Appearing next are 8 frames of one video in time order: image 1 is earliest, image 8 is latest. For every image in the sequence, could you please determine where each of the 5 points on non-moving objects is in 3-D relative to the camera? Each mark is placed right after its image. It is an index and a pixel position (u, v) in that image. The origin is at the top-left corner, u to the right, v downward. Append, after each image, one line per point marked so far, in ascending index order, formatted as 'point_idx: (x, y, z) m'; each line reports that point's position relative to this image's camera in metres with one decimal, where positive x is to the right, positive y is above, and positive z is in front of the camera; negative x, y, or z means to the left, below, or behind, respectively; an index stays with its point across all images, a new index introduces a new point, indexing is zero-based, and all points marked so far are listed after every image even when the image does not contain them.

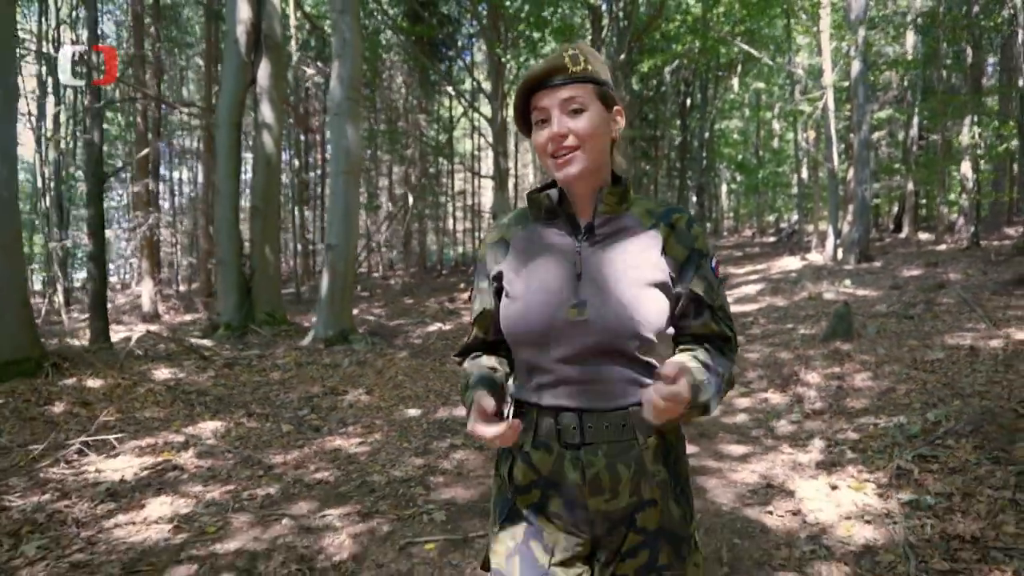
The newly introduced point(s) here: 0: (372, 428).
0: (-1.4, -1.4, +6.1) m
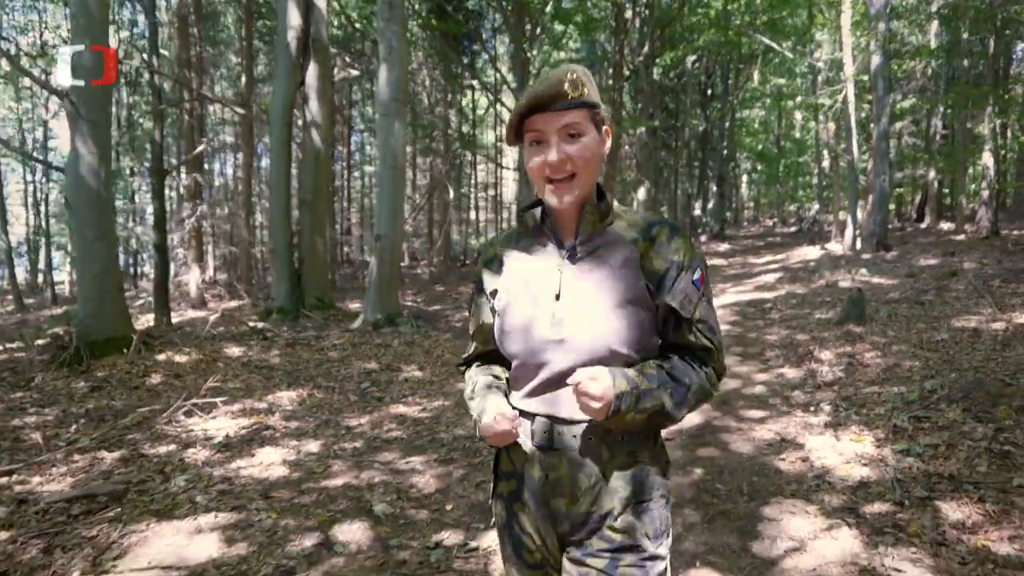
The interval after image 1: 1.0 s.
0: (-0.9, -1.2, +6.9) m
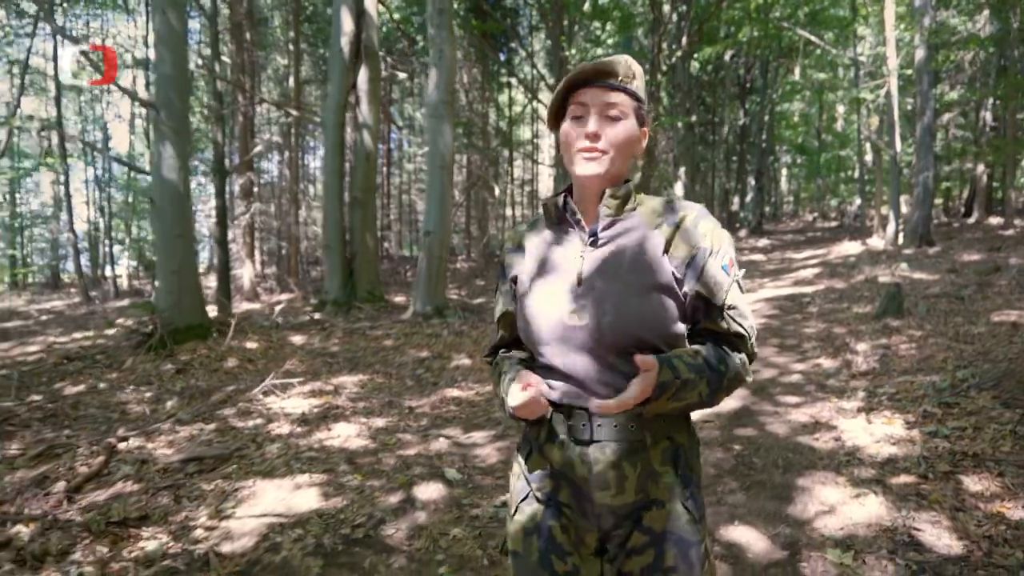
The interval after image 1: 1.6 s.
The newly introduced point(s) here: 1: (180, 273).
0: (-0.4, -1.2, +7.4) m
1: (-4.5, +0.2, +8.3) m
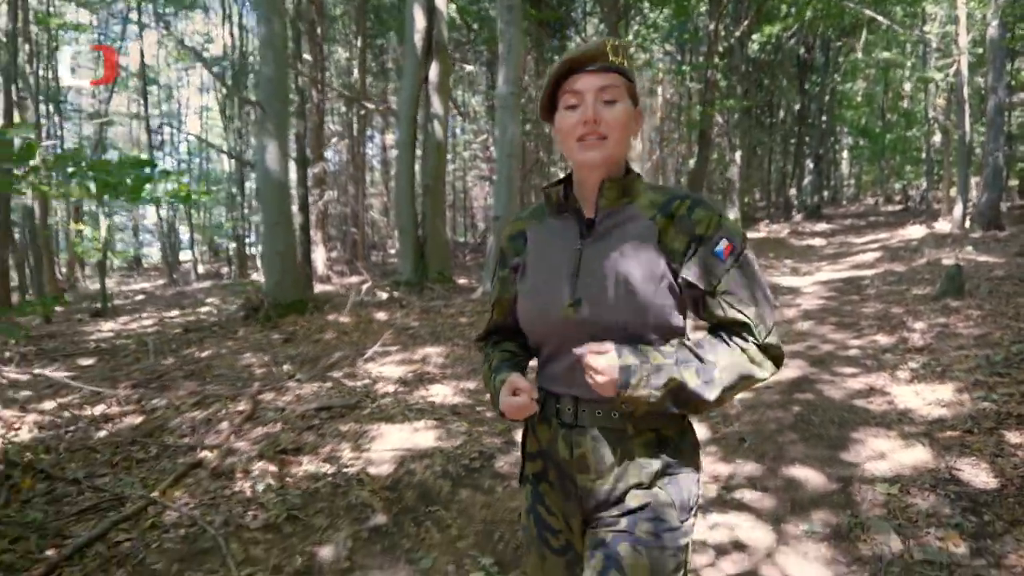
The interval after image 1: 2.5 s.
0: (+0.6, -0.9, +8.1) m
1: (-3.5, +0.5, +9.2) m
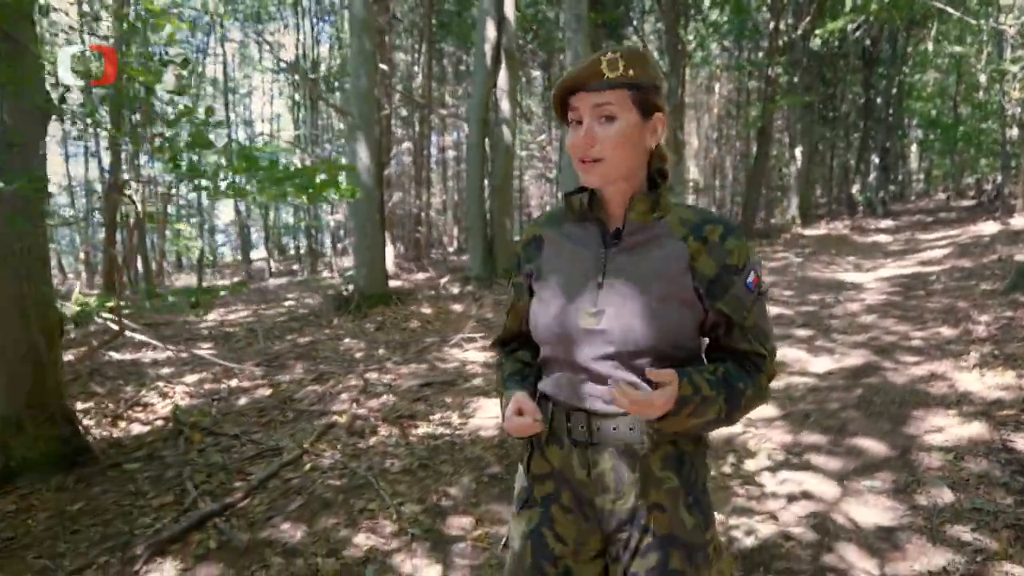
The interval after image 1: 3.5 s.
0: (+1.6, -0.8, +8.7) m
1: (-2.4, +0.6, +10.1) m
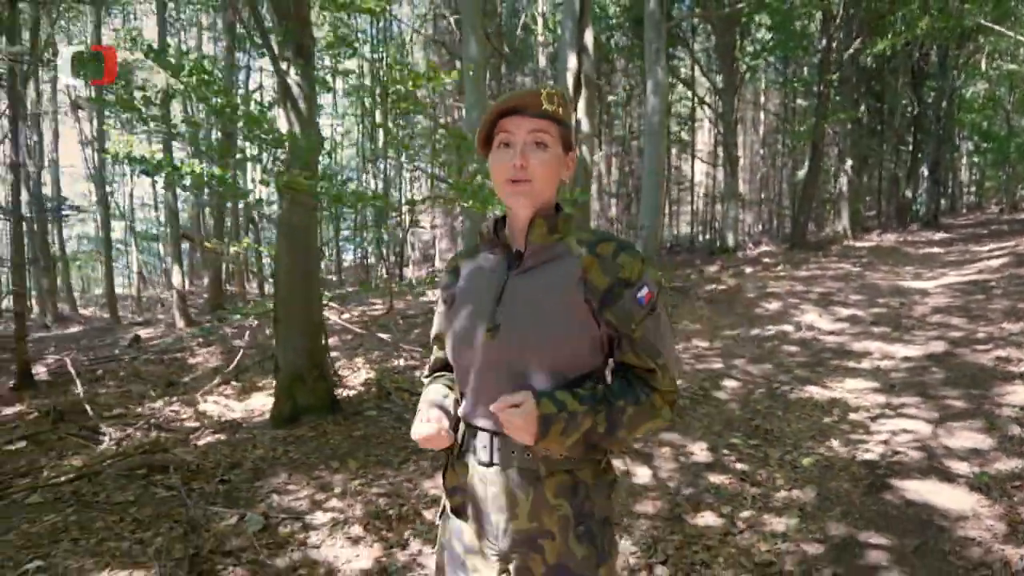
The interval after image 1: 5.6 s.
0: (+3.2, -0.8, +9.9) m
1: (-0.6, +0.6, +11.6) m
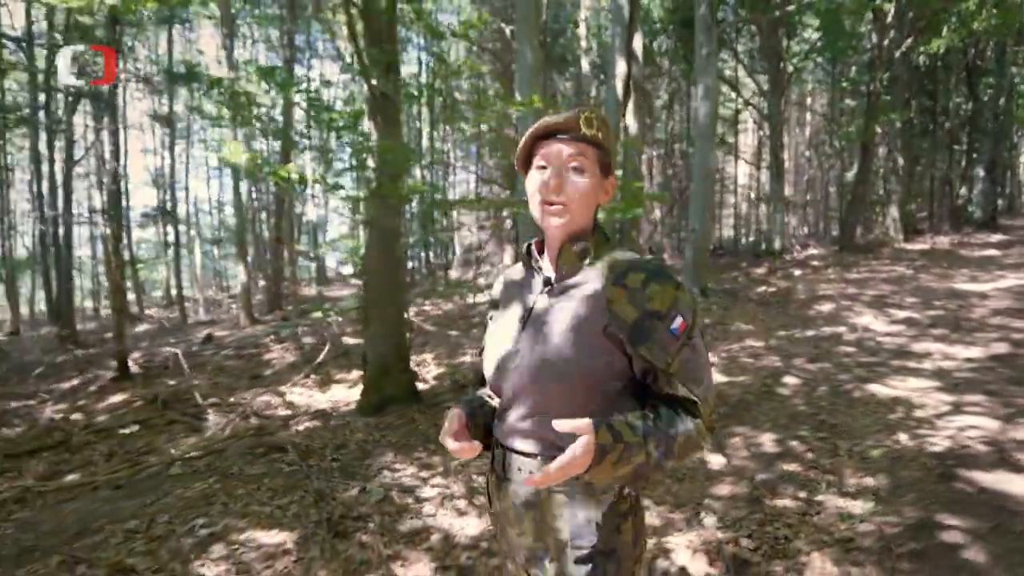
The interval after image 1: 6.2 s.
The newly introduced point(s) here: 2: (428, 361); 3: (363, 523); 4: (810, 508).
0: (+4.2, -0.8, +10.0) m
1: (+0.5, +0.6, +12.0) m
2: (-1.2, -1.0, +8.4) m
3: (-0.9, -1.4, +3.6) m
4: (+1.9, -1.4, +3.9) m
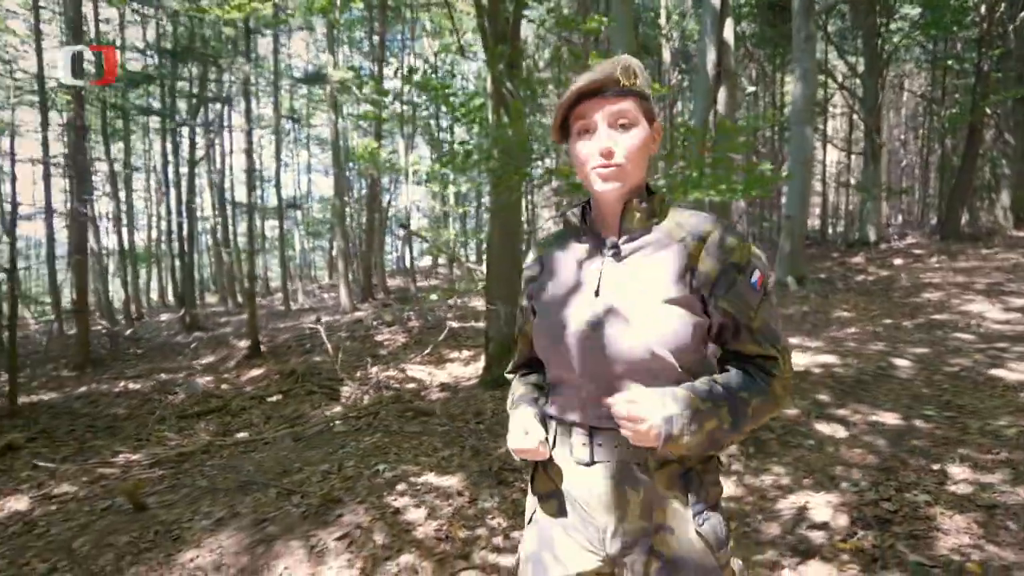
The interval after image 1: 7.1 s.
0: (+5.8, -0.6, +9.8) m
1: (+2.3, +0.8, +12.2) m
2: (+0.3, -0.8, +8.8) m
3: (+0.1, -1.2, +4.0) m
4: (+2.9, -1.3, +4.0) m
